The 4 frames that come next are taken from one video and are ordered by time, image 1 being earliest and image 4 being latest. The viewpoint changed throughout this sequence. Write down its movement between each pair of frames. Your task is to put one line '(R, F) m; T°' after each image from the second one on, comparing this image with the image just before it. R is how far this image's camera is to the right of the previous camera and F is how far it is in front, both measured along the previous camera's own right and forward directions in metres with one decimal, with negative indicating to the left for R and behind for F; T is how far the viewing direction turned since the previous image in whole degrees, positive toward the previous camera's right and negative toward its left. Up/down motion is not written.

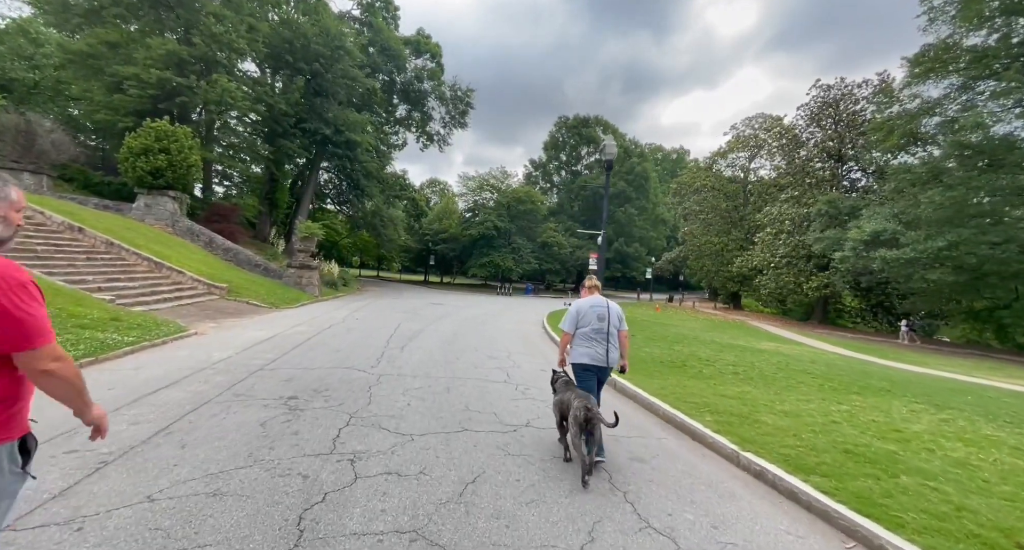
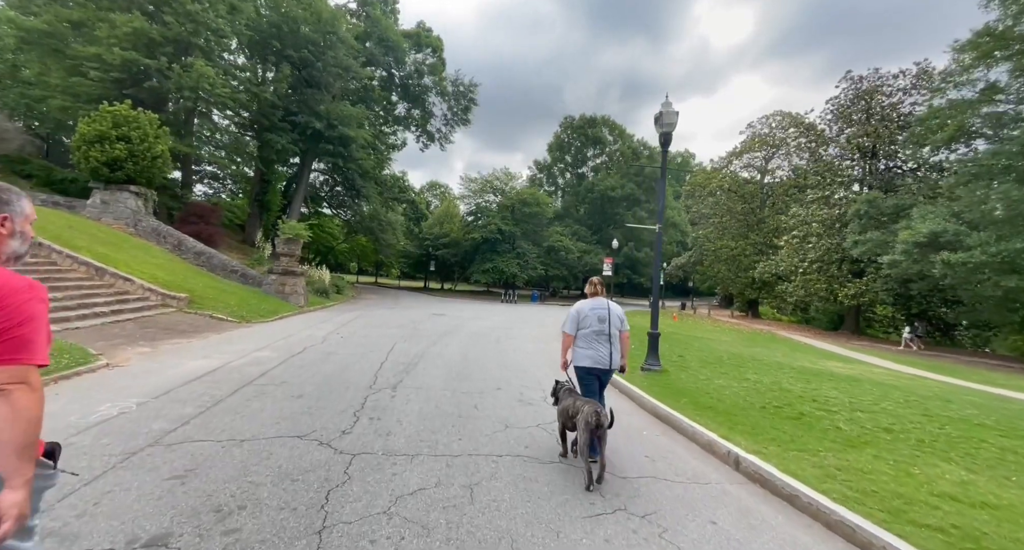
(-0.5, +2.3) m; 0°
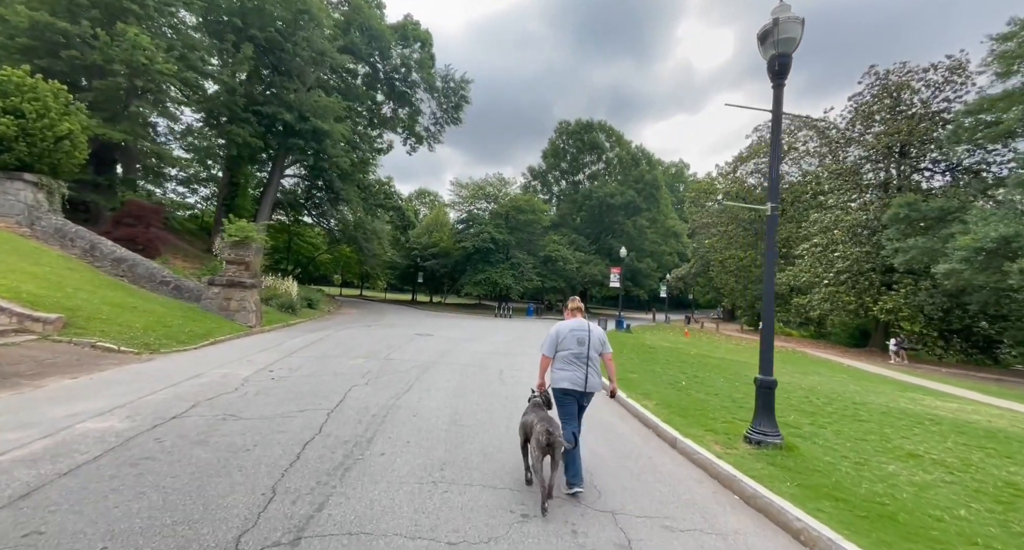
(-0.3, +3.1) m; +1°
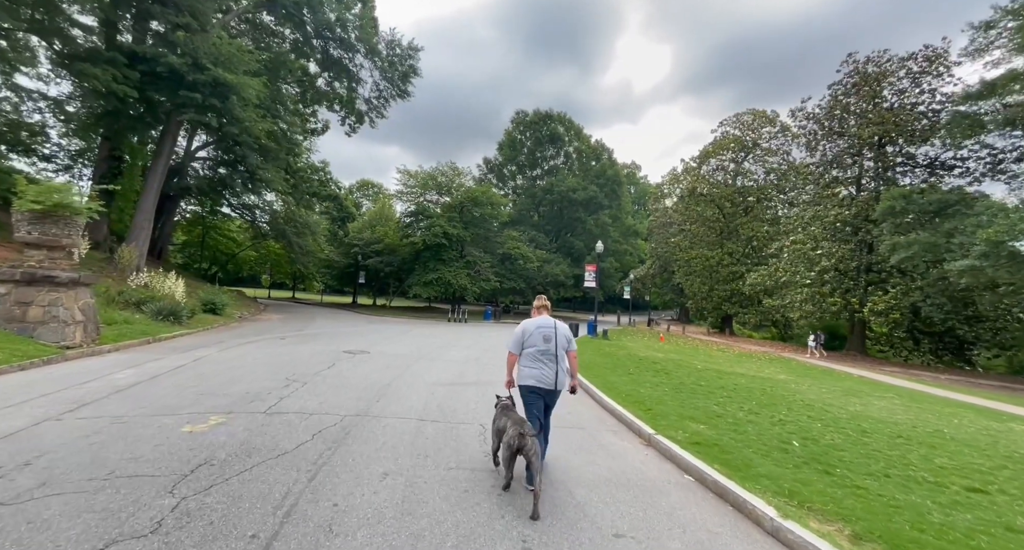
(-0.5, +4.1) m; +6°
